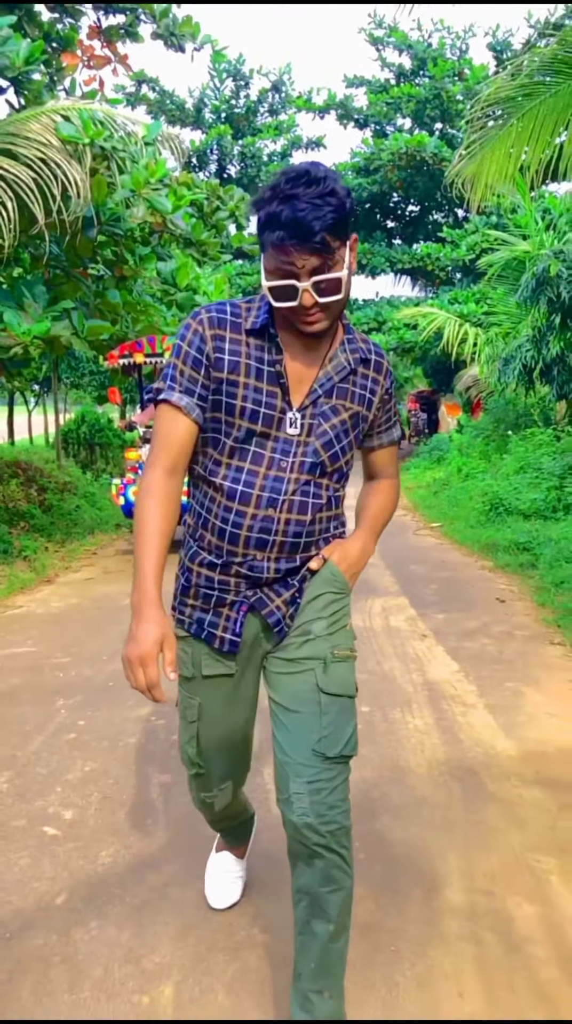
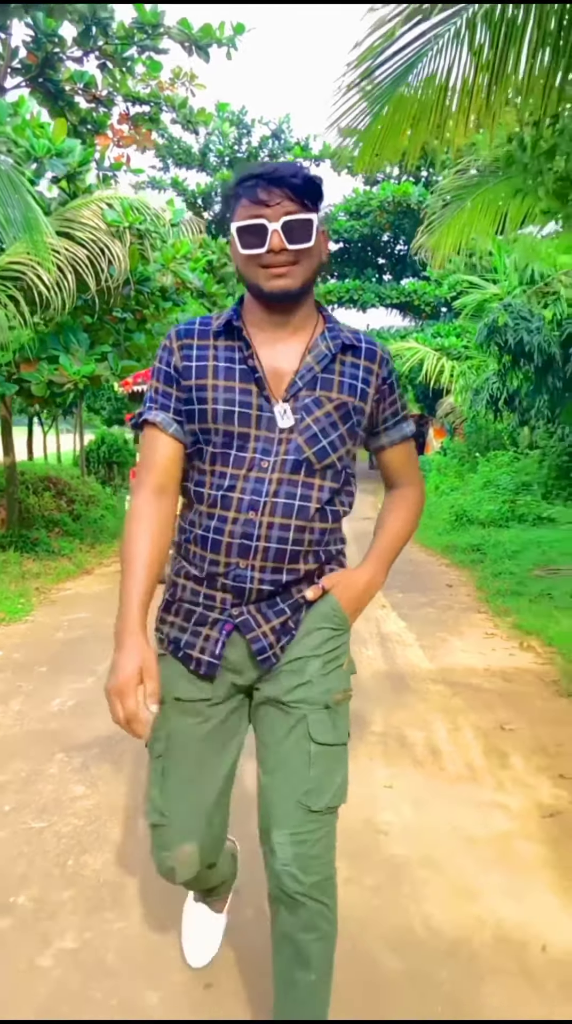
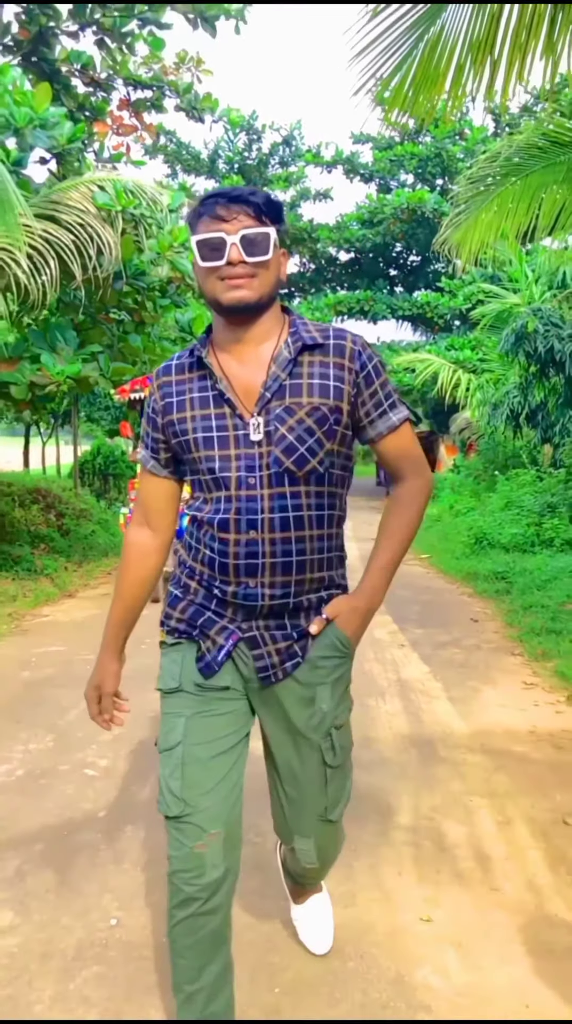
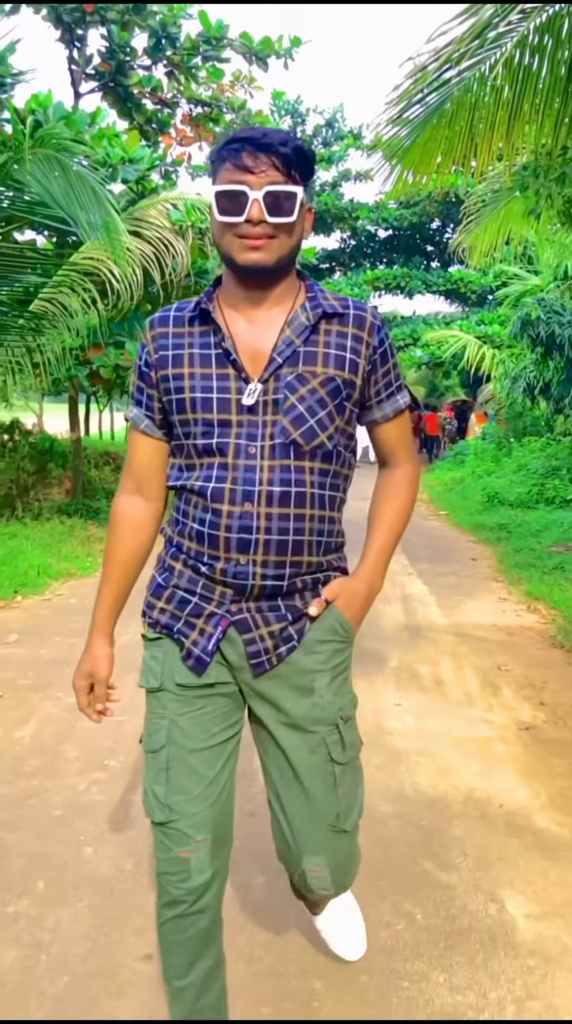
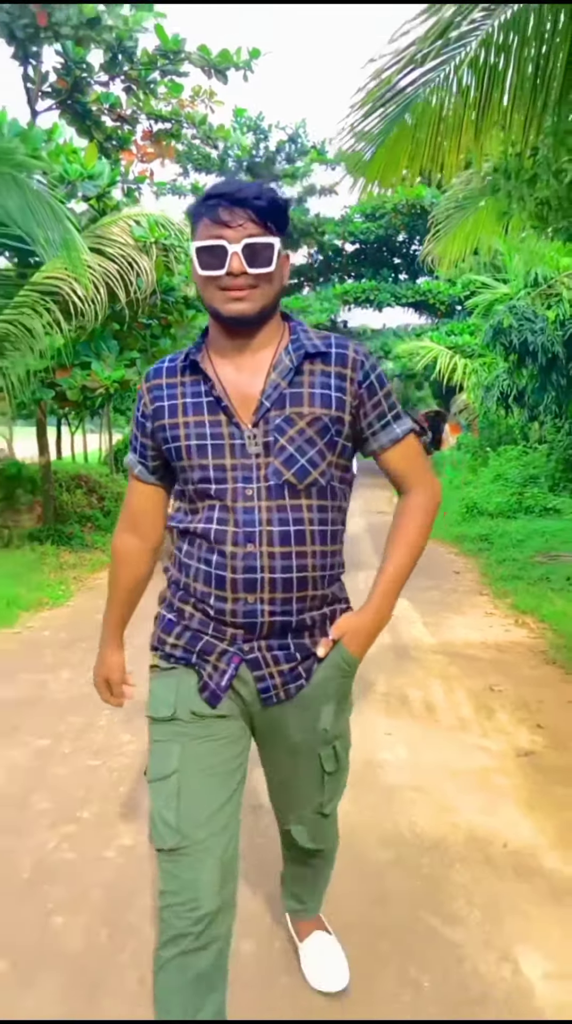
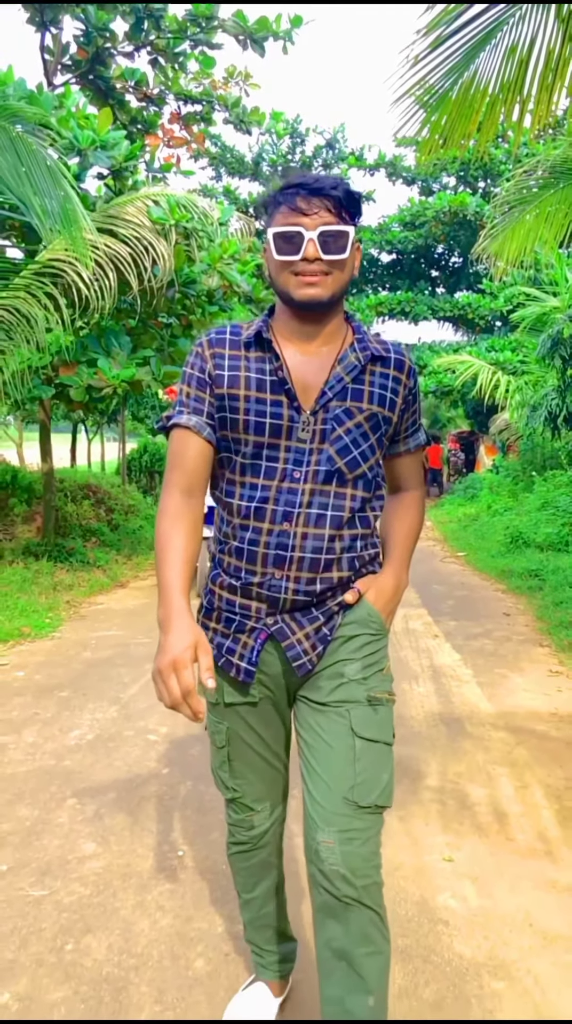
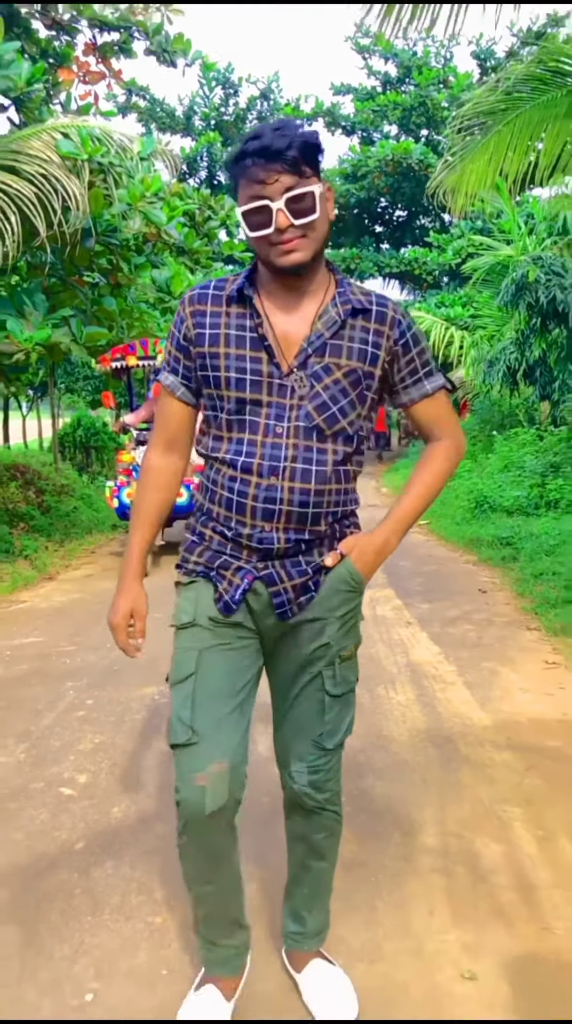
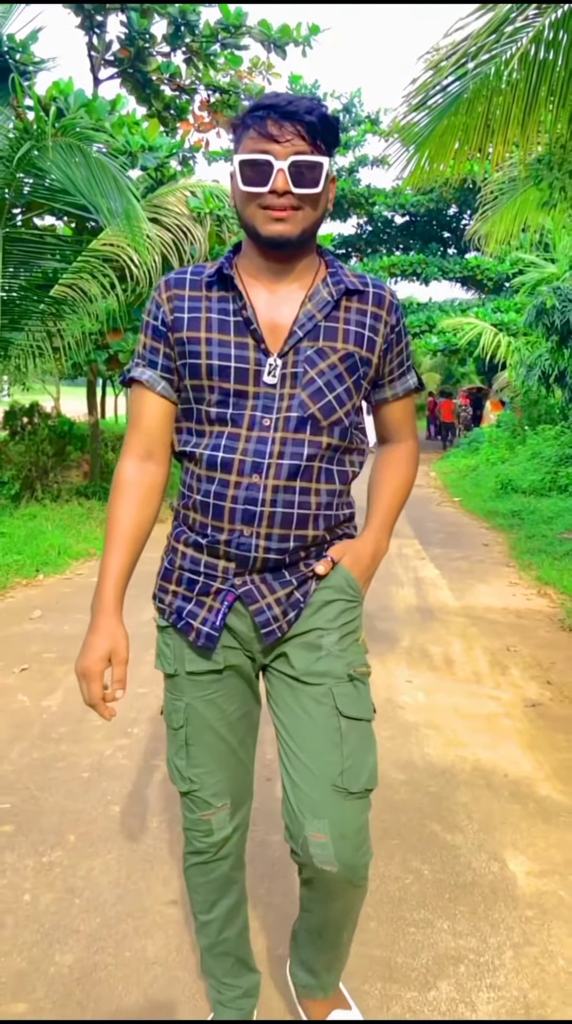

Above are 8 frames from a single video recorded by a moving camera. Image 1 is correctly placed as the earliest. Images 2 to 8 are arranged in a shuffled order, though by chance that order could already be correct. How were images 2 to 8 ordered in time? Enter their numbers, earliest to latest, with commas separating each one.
7, 3, 6, 2, 5, 4, 8
